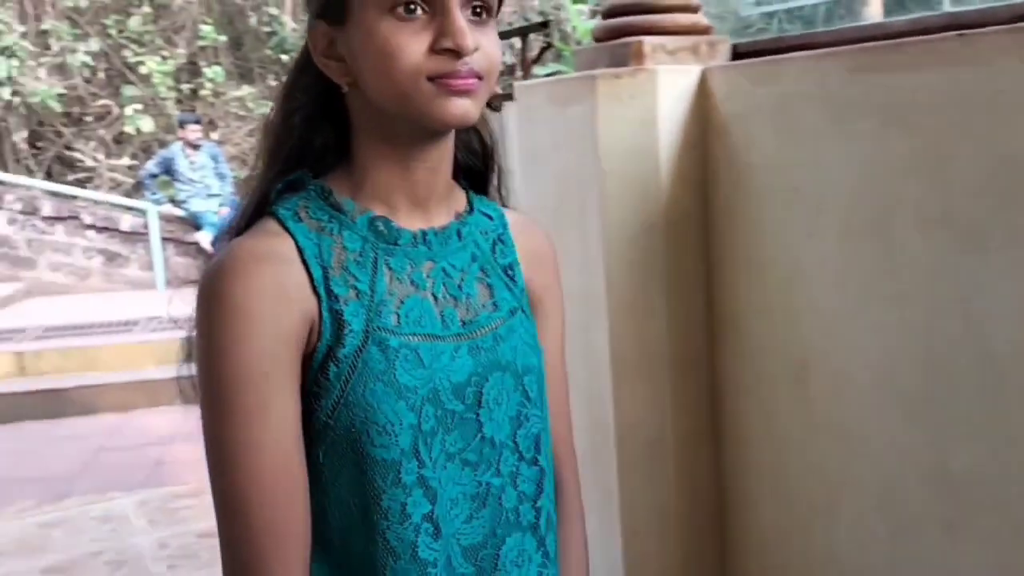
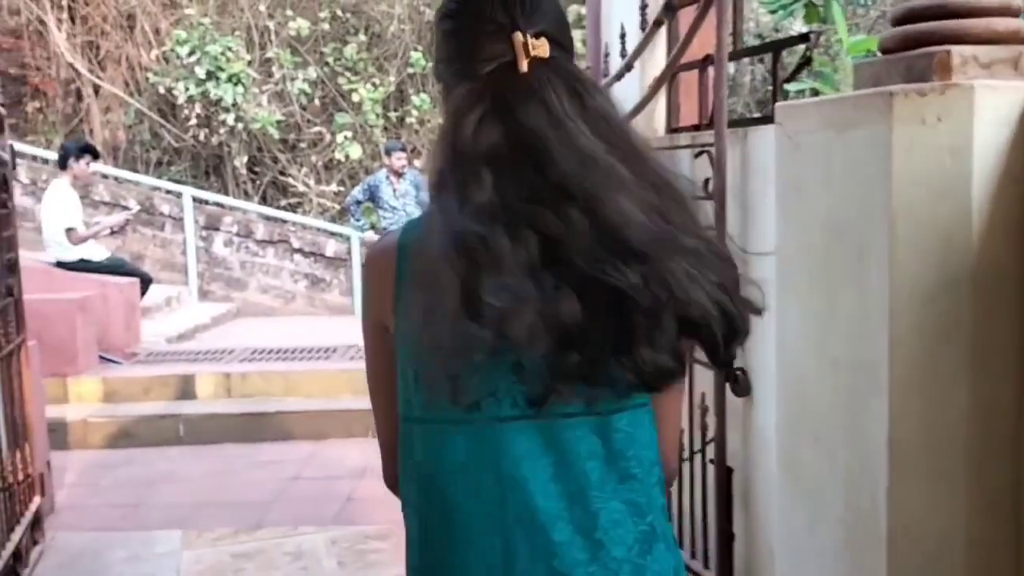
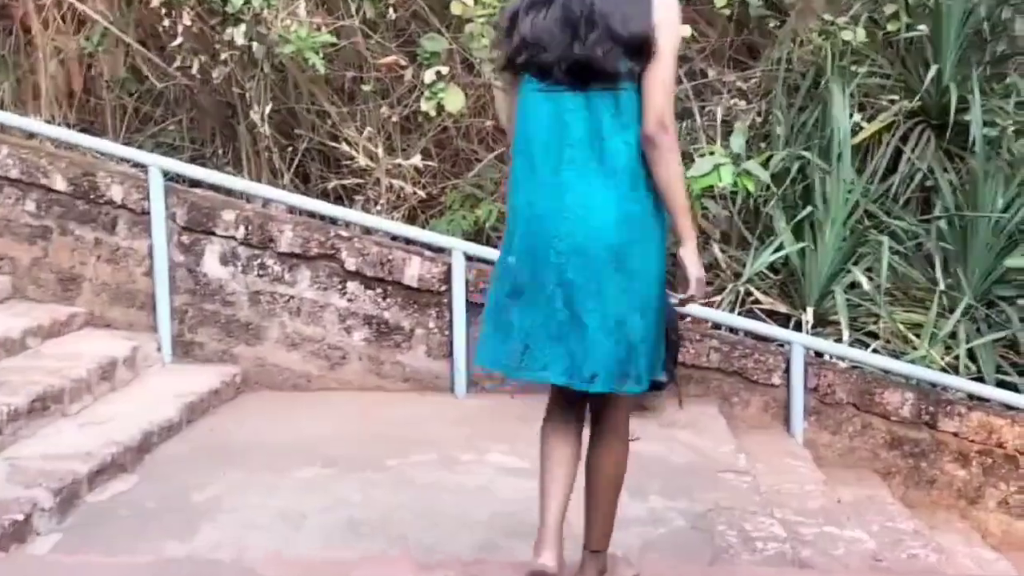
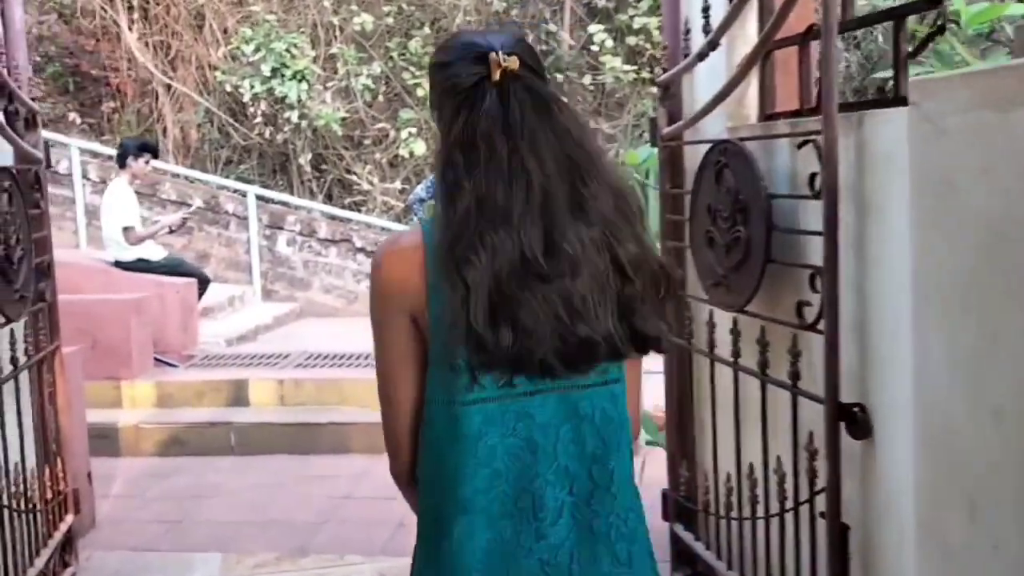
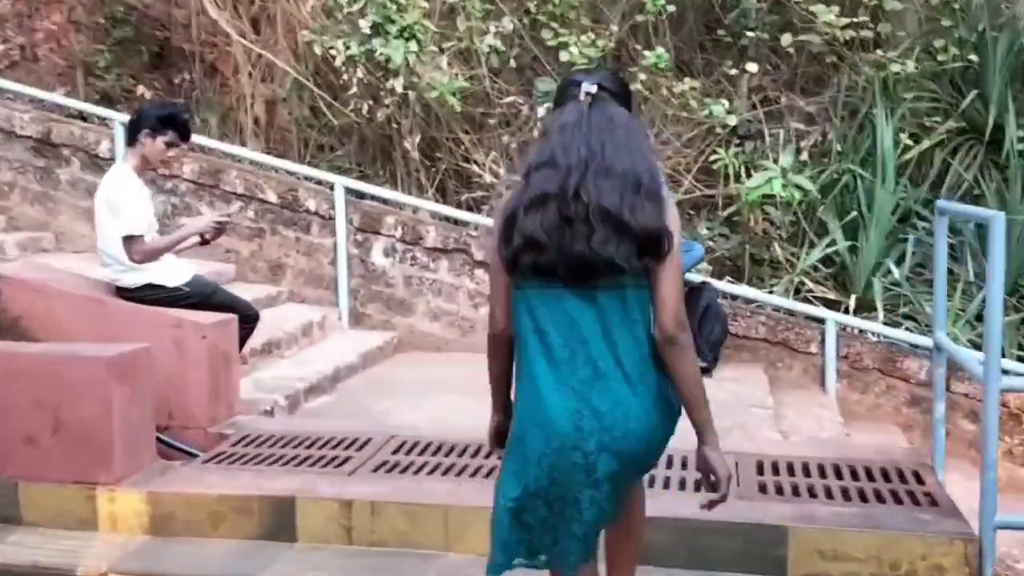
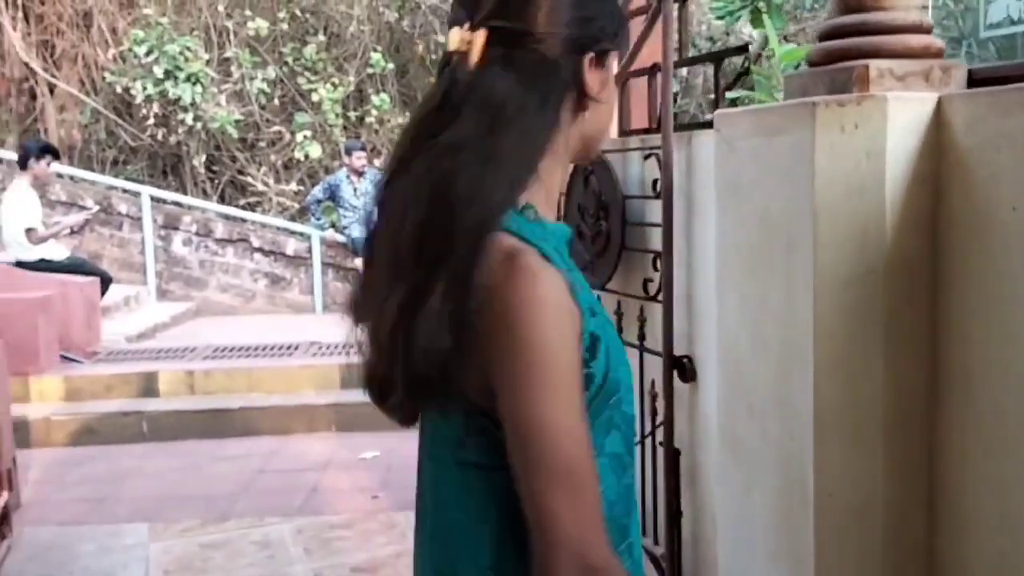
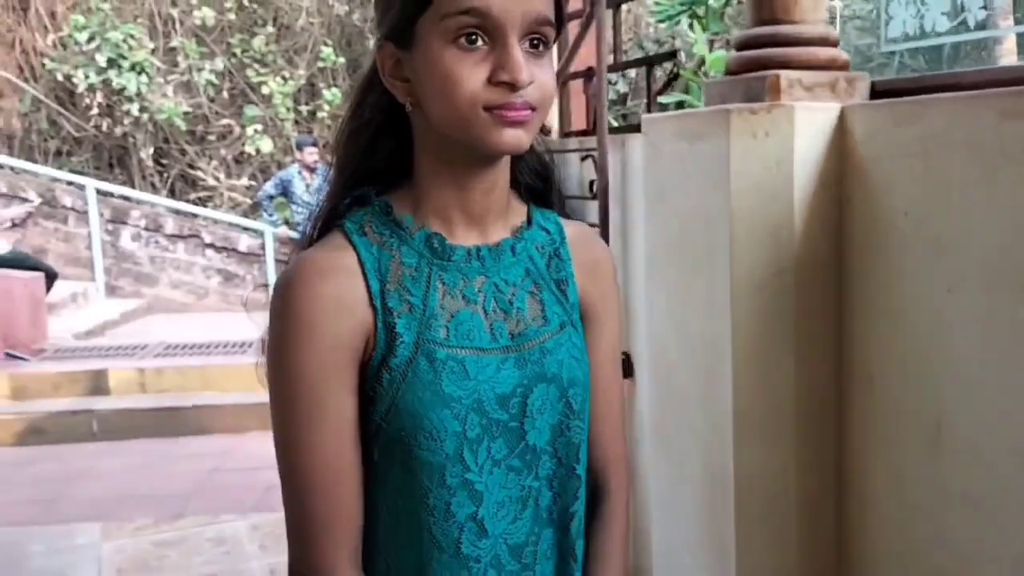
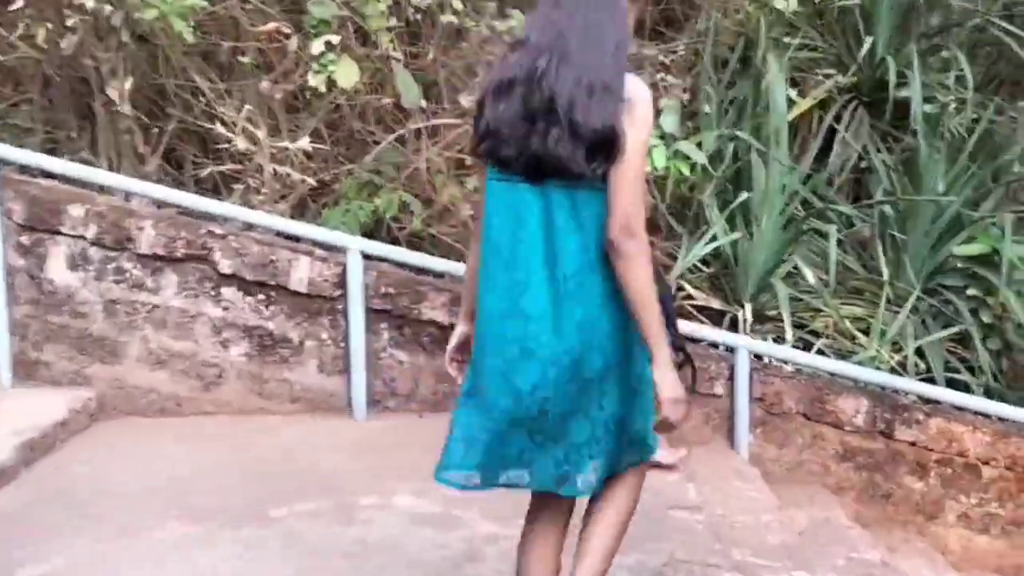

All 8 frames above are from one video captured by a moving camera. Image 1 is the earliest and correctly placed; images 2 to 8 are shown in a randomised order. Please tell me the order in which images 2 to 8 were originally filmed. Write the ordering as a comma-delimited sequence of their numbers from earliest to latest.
7, 6, 2, 4, 5, 3, 8
